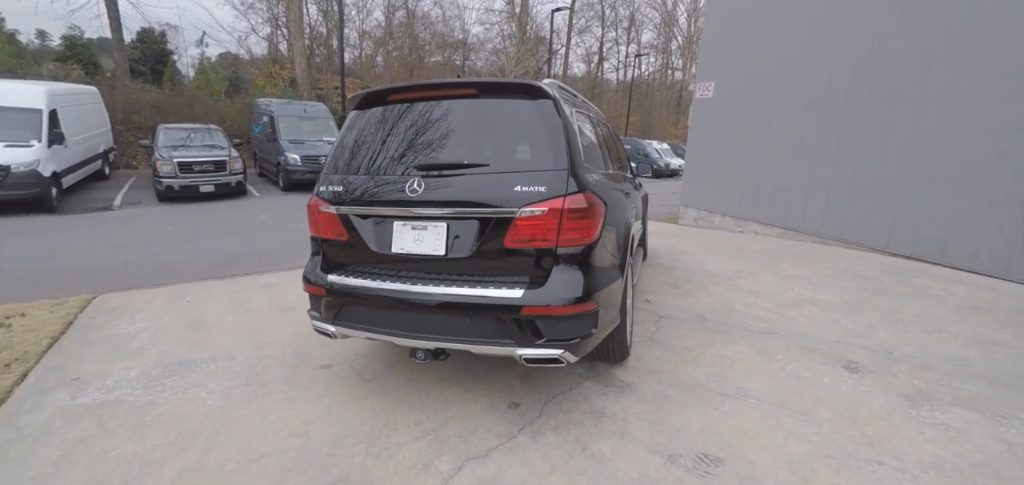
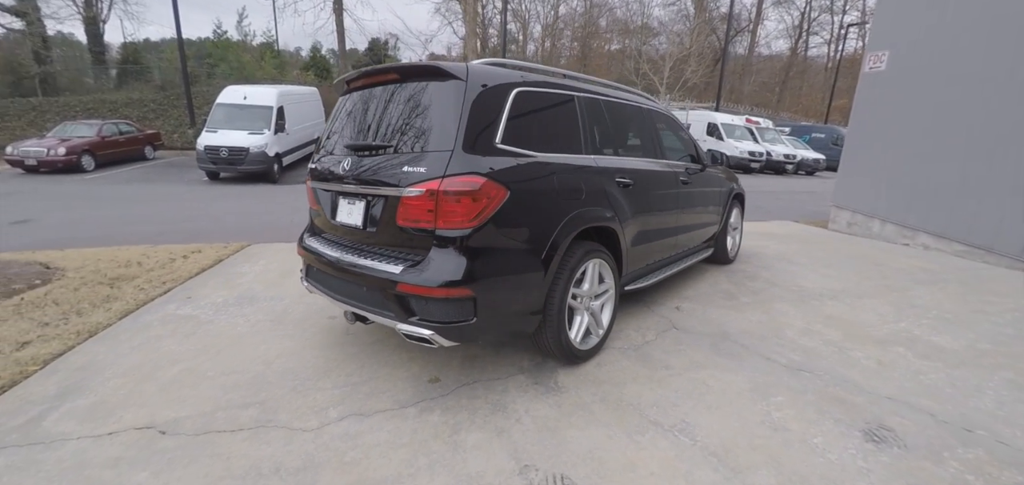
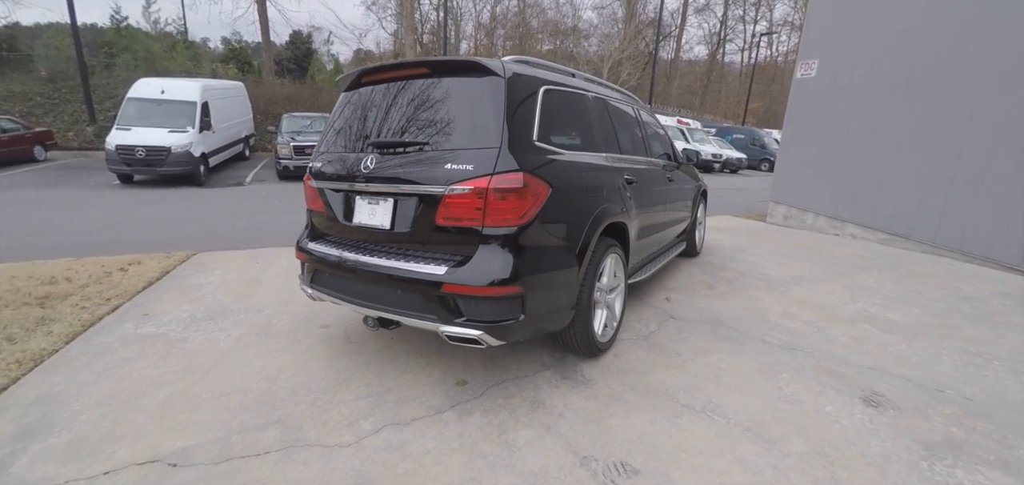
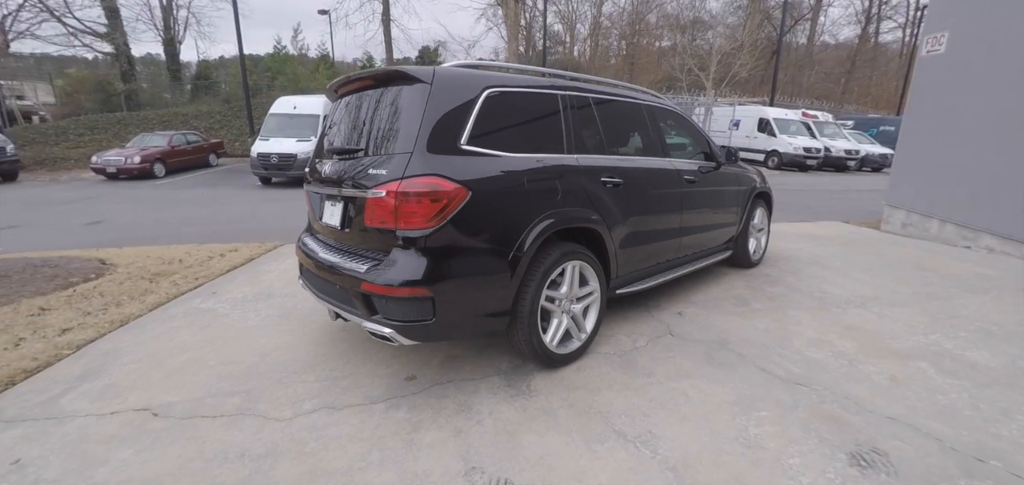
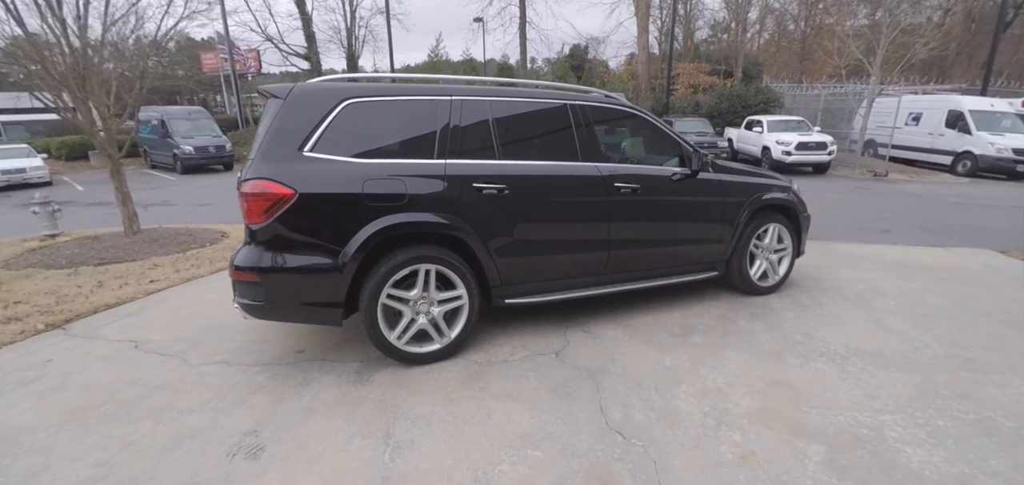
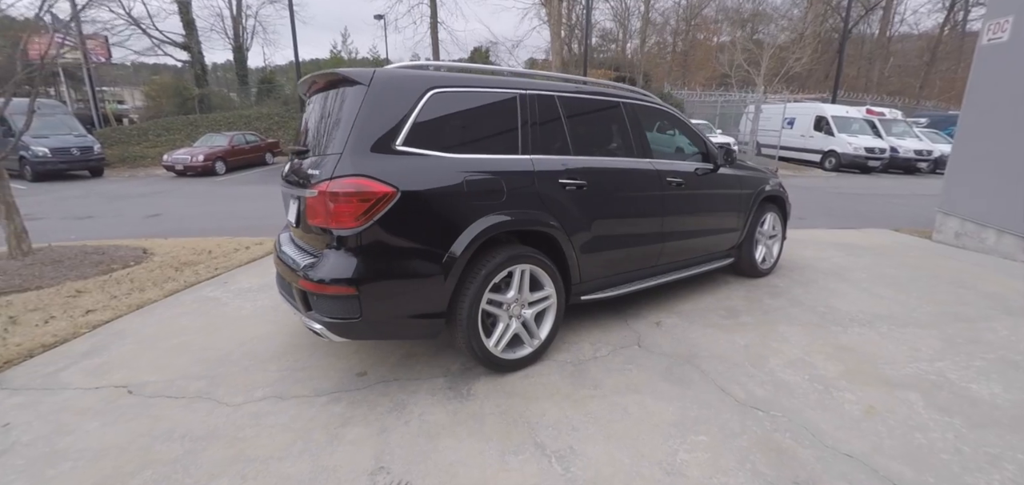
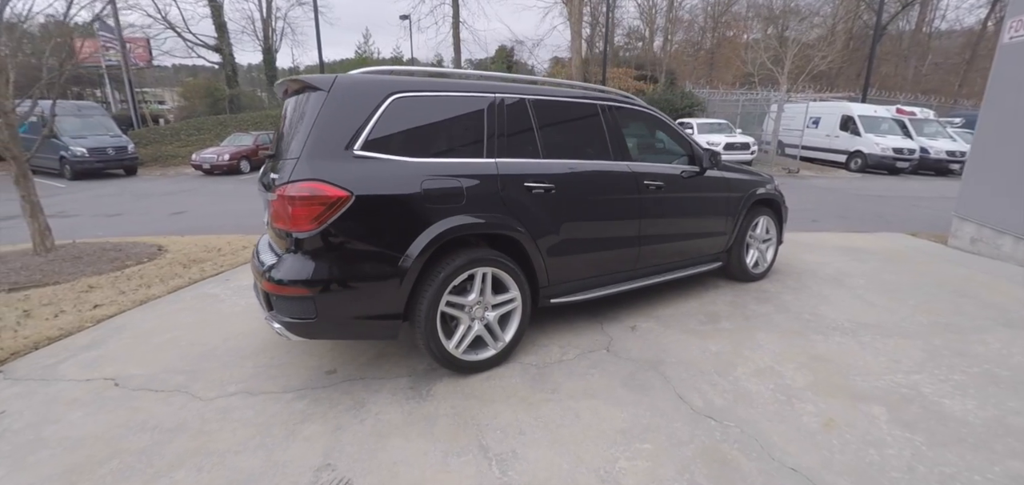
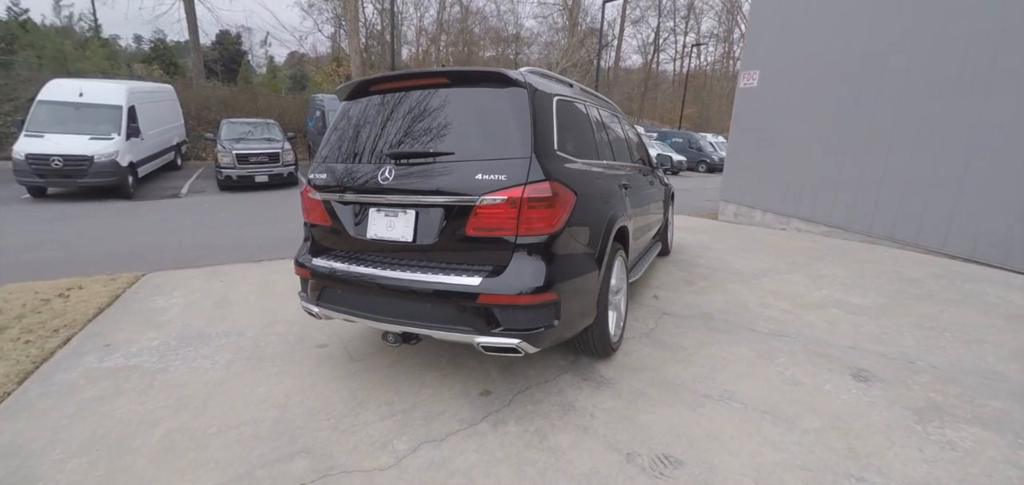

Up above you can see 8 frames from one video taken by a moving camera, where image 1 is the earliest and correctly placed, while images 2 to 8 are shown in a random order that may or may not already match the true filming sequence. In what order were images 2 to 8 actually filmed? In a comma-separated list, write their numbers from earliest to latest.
8, 3, 2, 4, 6, 7, 5
